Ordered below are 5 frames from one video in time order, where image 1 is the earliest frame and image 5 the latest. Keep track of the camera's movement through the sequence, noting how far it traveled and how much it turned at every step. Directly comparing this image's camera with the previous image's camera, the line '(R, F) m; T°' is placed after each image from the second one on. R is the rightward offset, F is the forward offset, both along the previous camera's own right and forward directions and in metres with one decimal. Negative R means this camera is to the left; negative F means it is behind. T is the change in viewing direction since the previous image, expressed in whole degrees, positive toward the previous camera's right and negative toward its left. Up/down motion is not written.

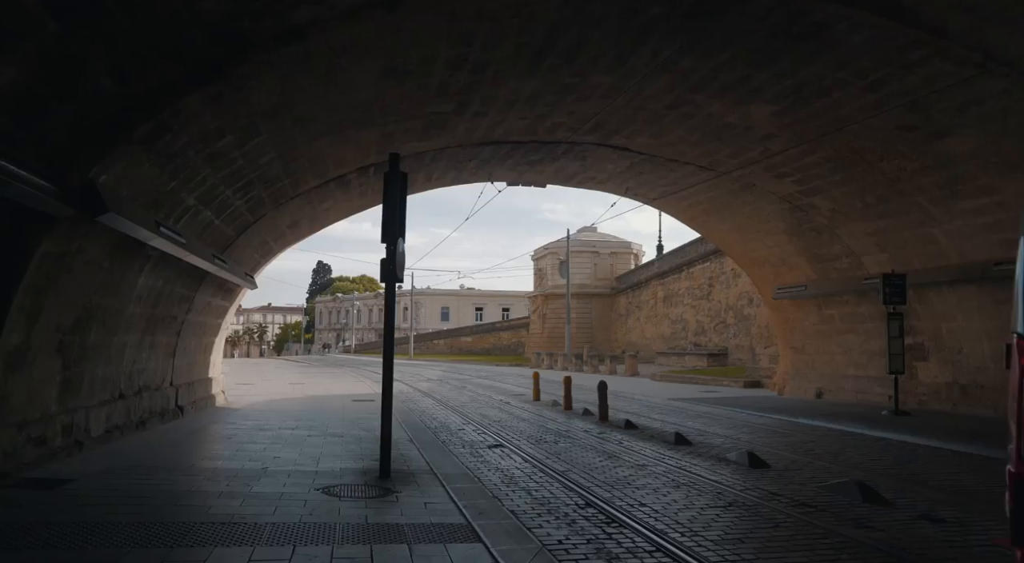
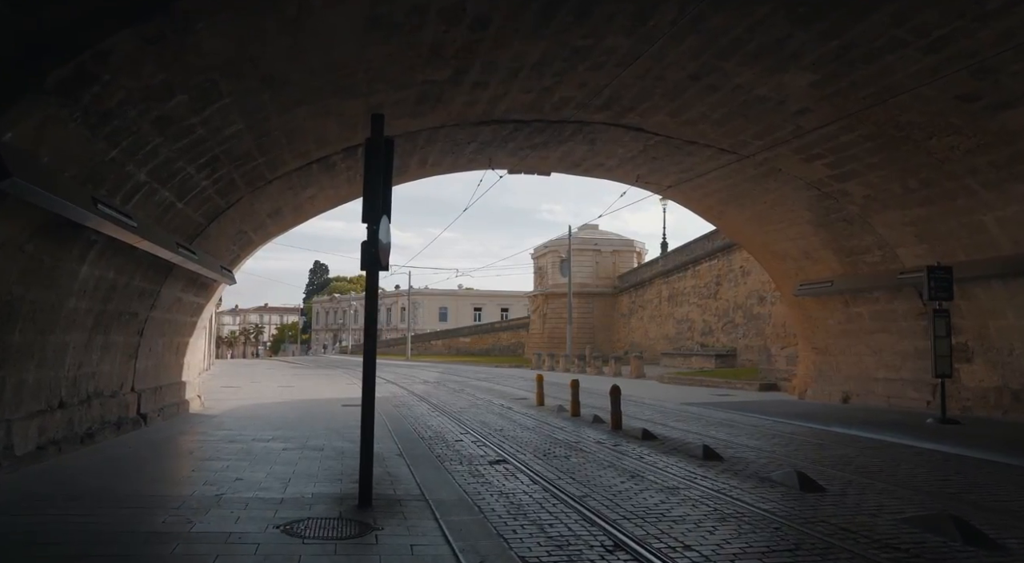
(-0.1, +1.3) m; 0°
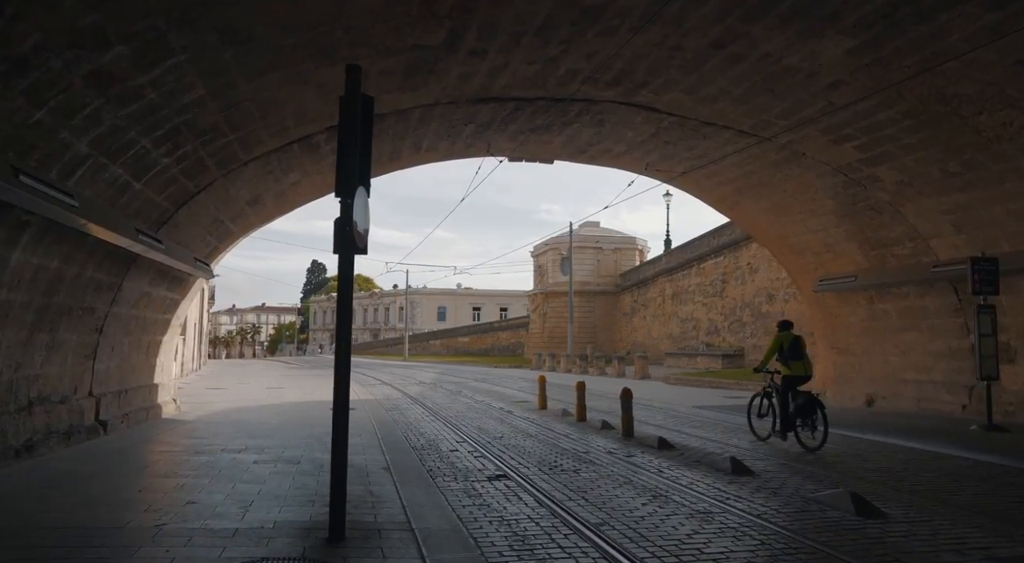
(0.0, +1.1) m; 0°
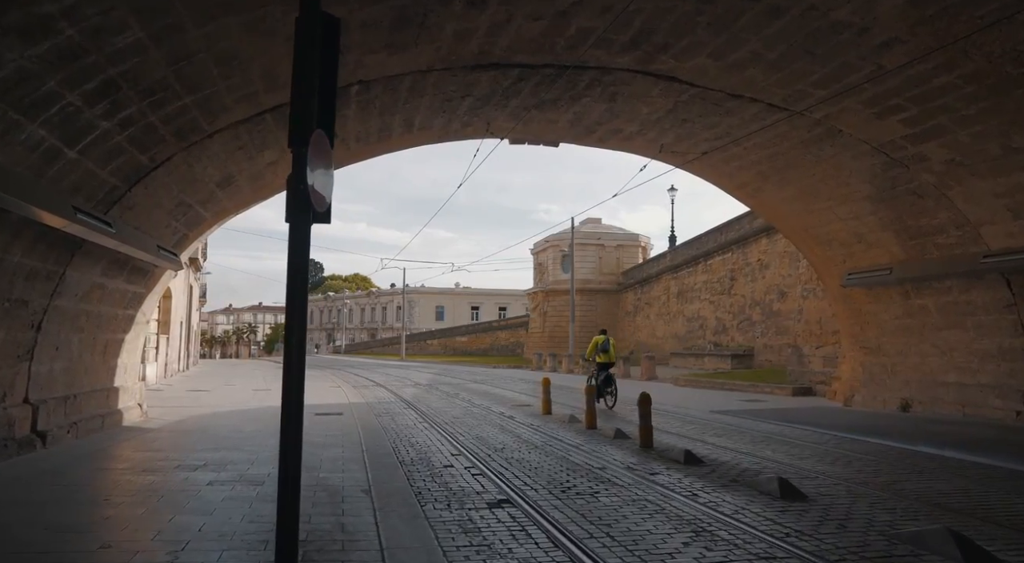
(-0.1, +1.3) m; 0°
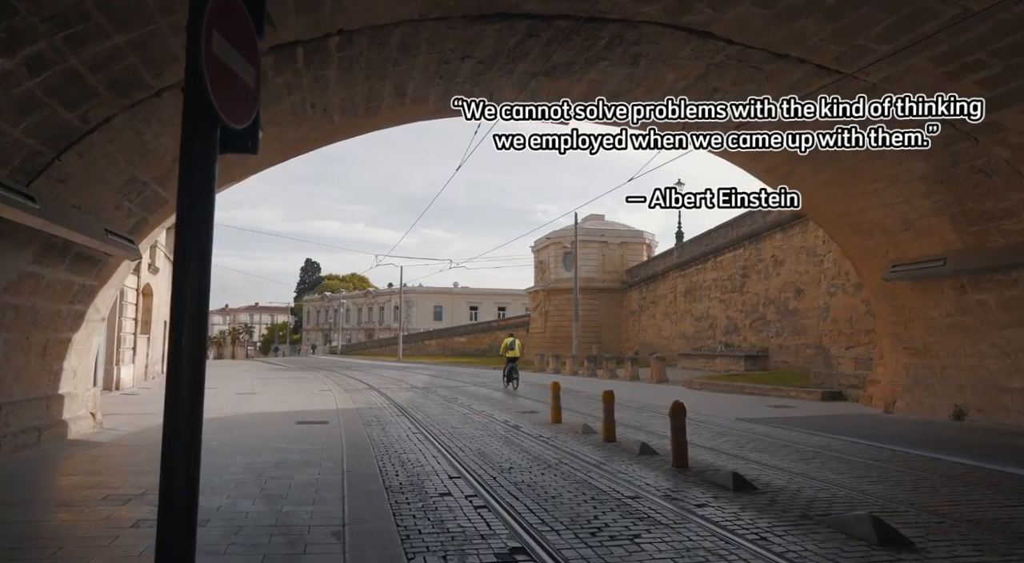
(-0.1, +1.5) m; 0°
